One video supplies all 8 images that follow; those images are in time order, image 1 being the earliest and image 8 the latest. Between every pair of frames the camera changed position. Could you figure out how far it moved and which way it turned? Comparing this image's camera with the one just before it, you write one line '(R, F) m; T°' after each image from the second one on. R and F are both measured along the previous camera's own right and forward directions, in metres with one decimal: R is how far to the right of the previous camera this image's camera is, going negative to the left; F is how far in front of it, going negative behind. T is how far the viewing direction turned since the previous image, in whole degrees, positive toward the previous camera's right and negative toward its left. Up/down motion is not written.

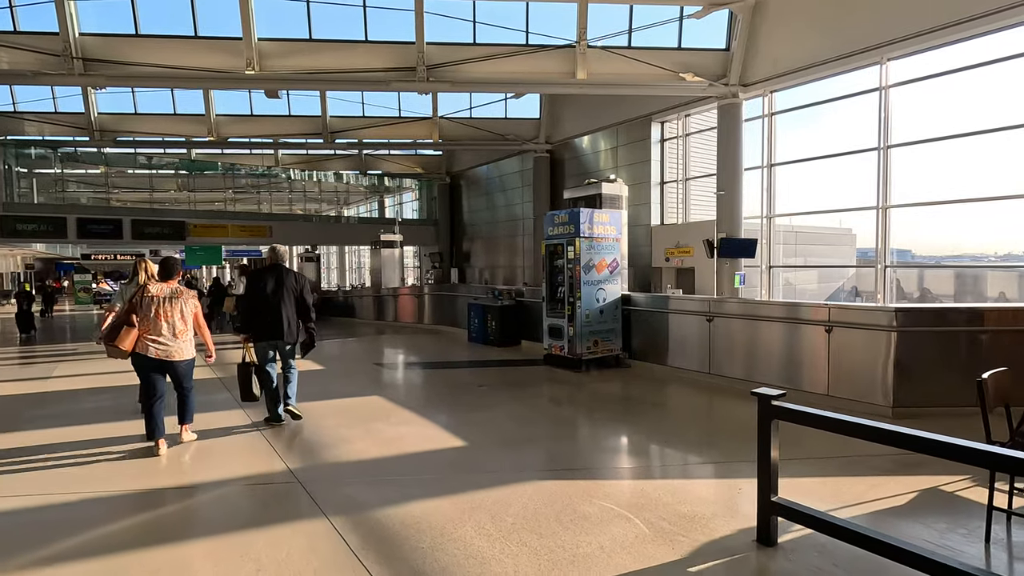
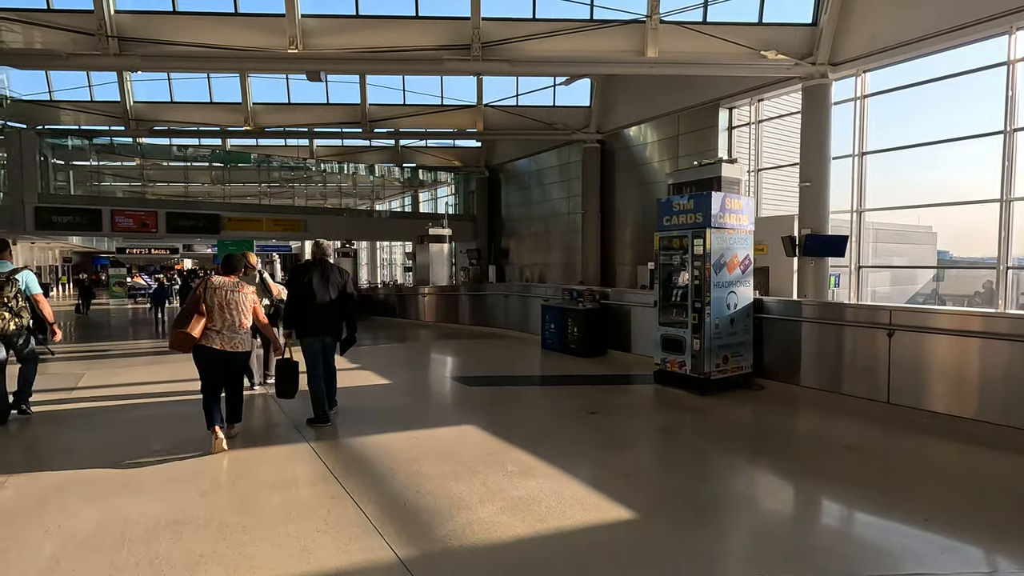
(-0.9, +1.1) m; -2°
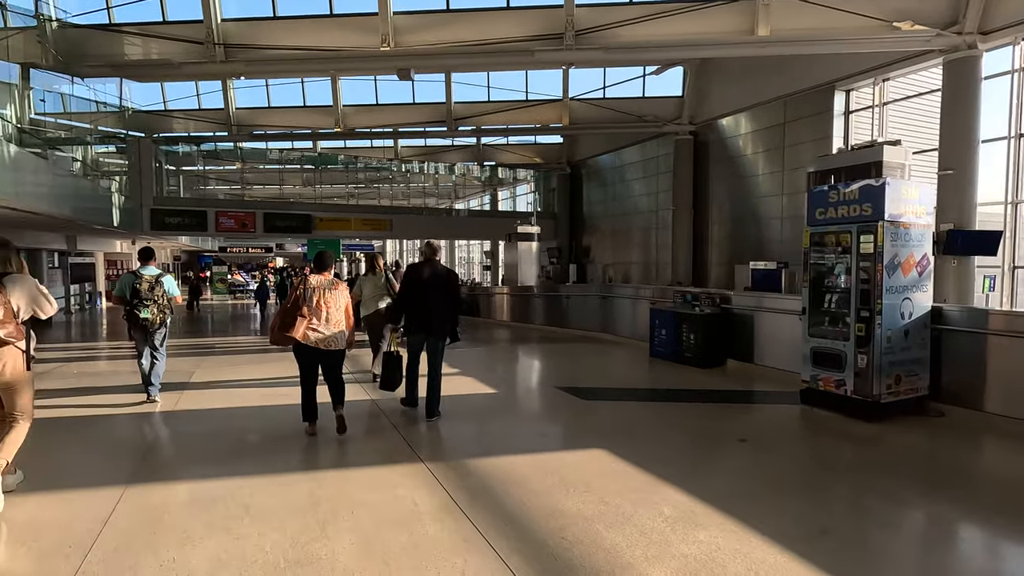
(-0.4, +0.5) m; -8°
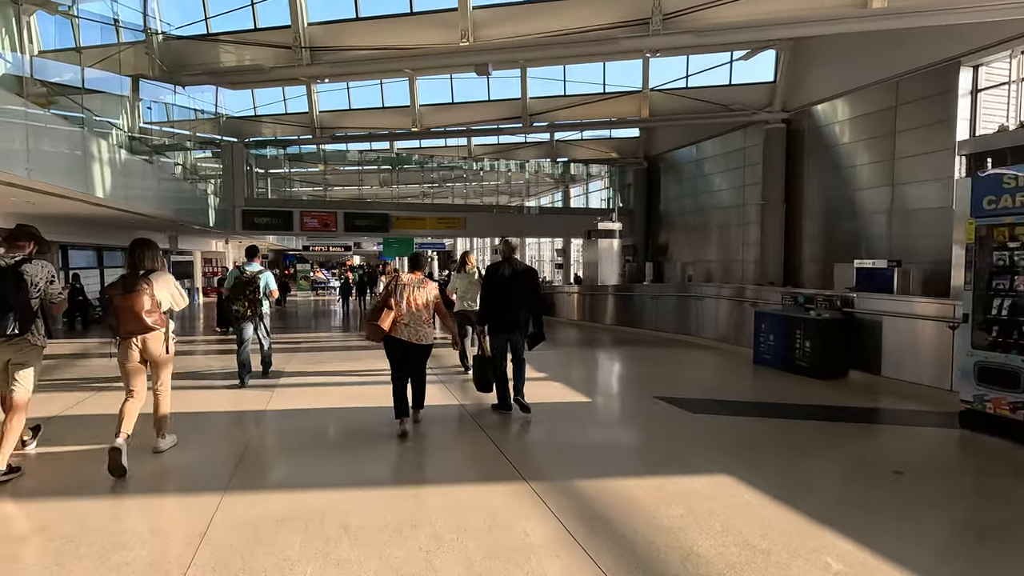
(-0.3, +0.3) m; -7°
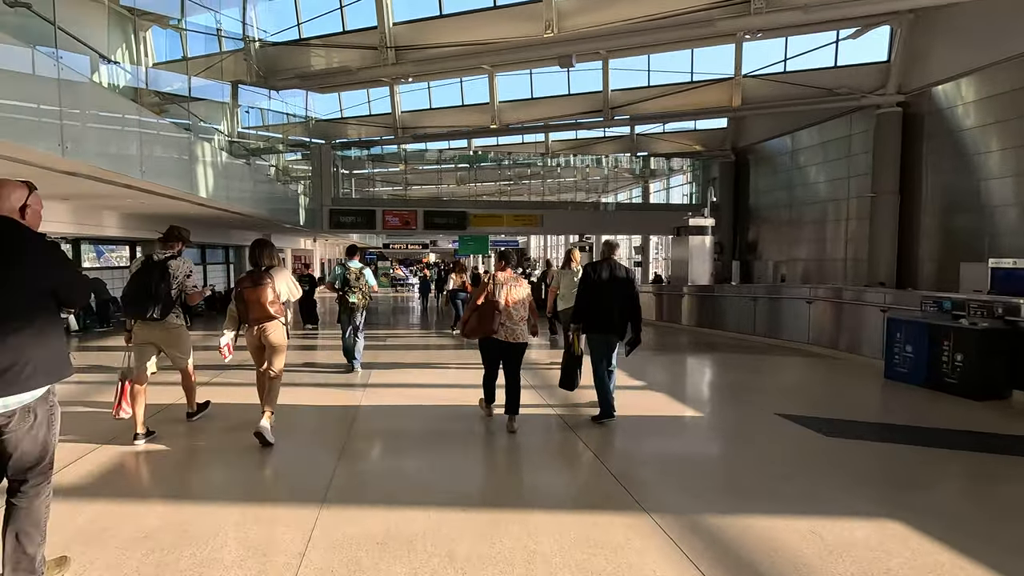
(-0.3, +0.3) m; -8°
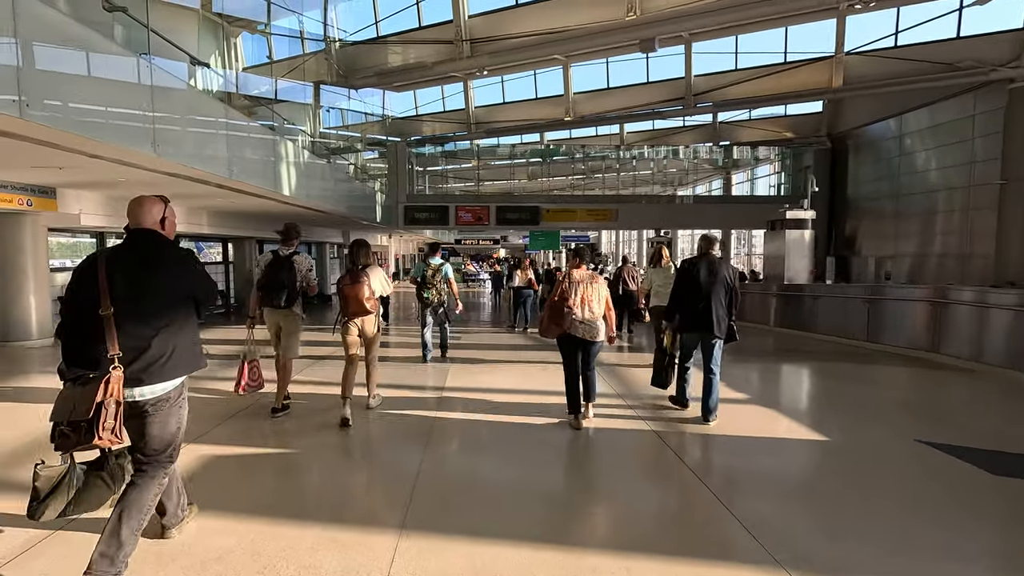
(-0.2, +0.4) m; -7°
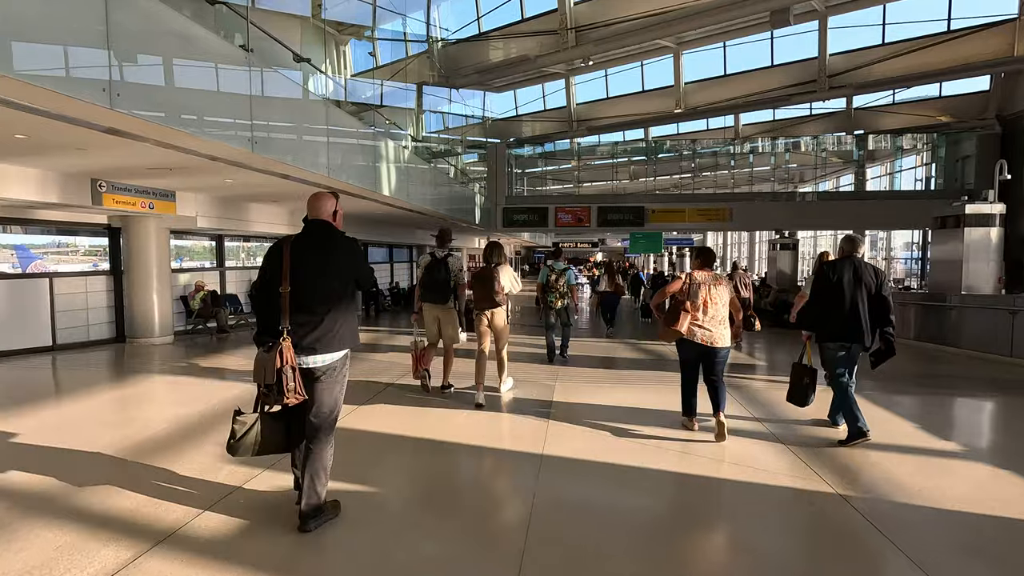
(-0.2, +0.8) m; -10°
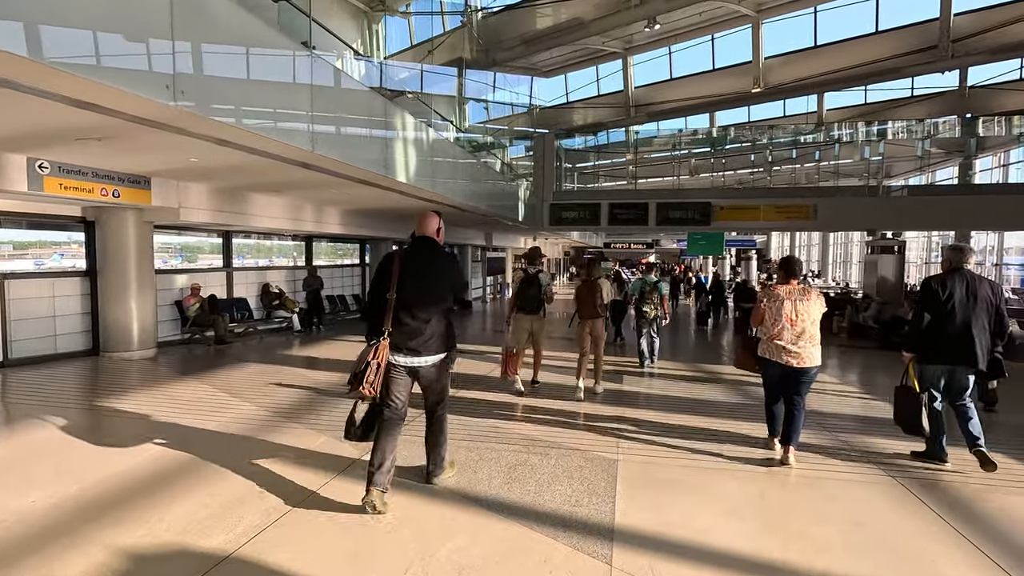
(0.0, +1.8) m; -5°
